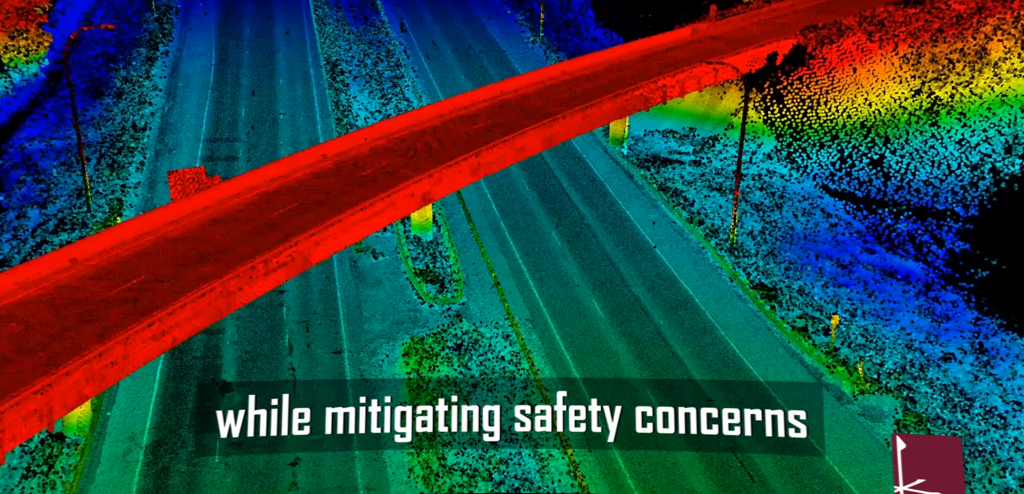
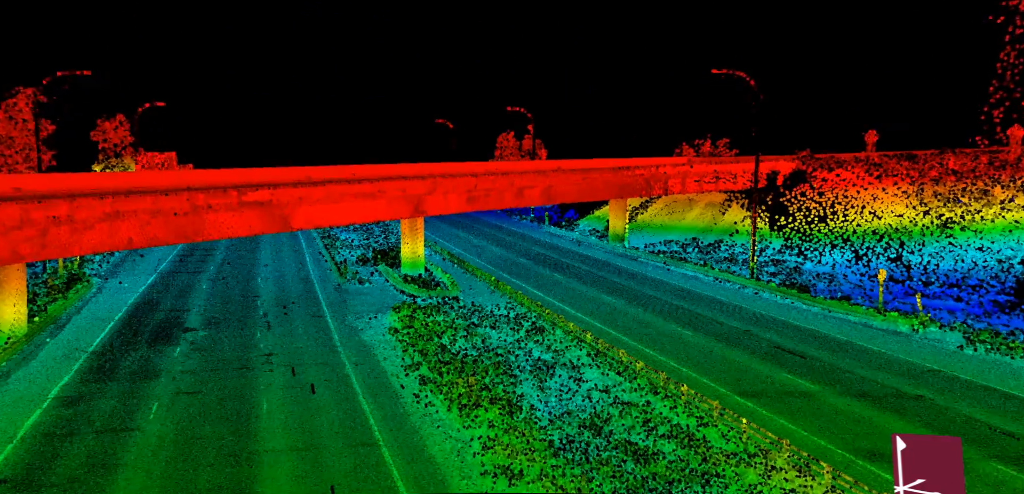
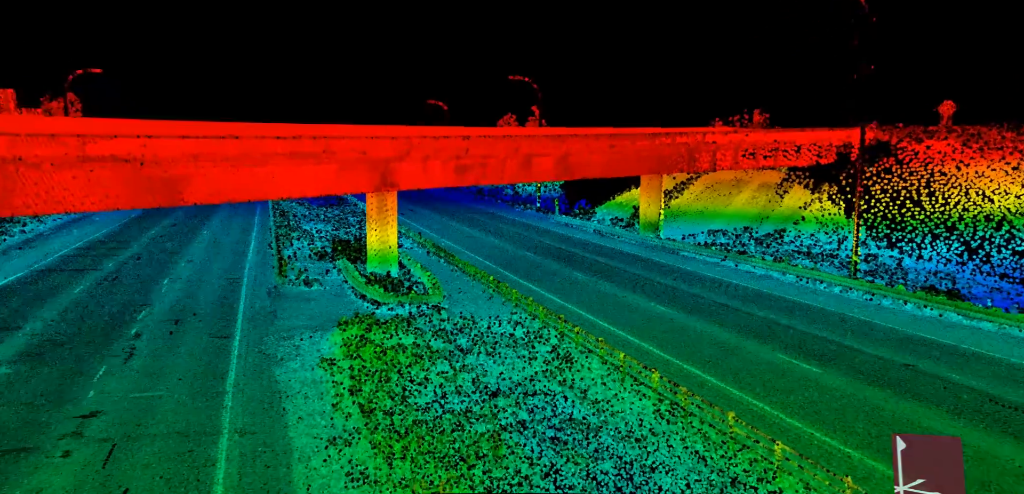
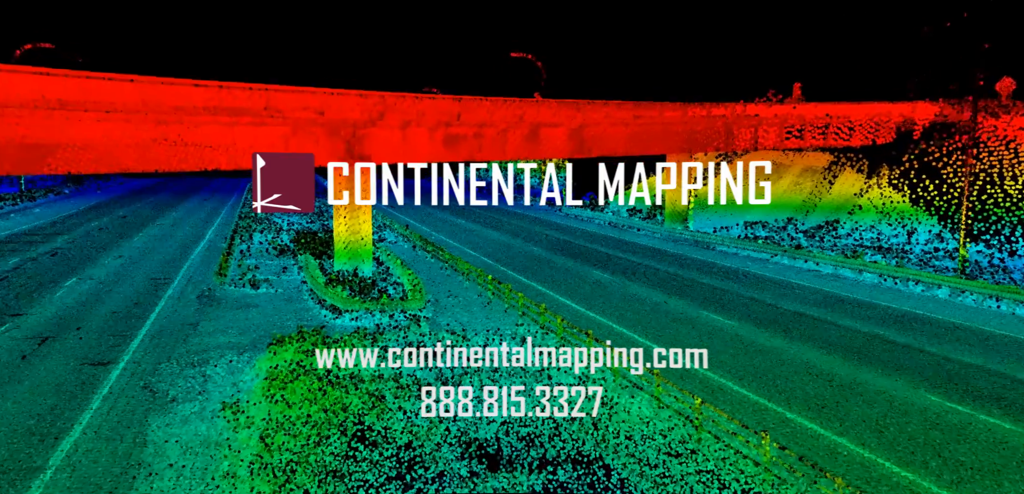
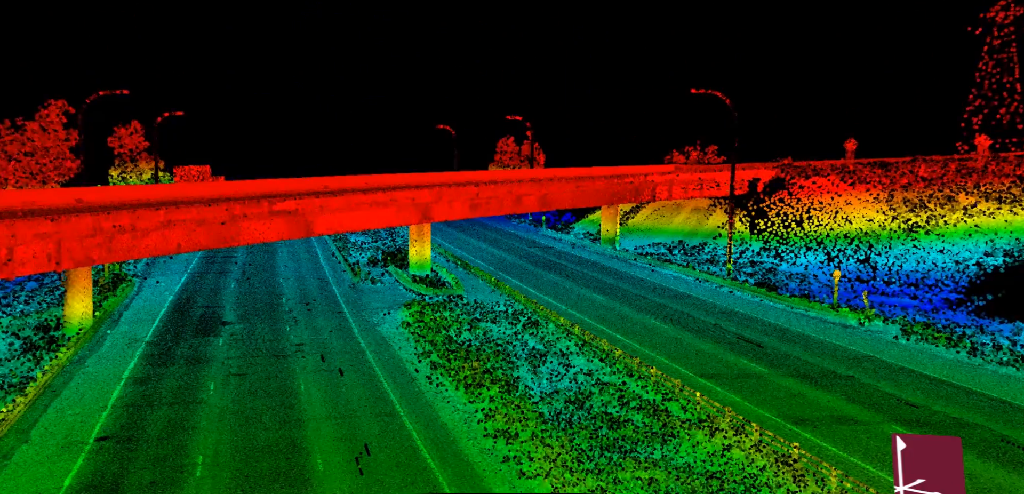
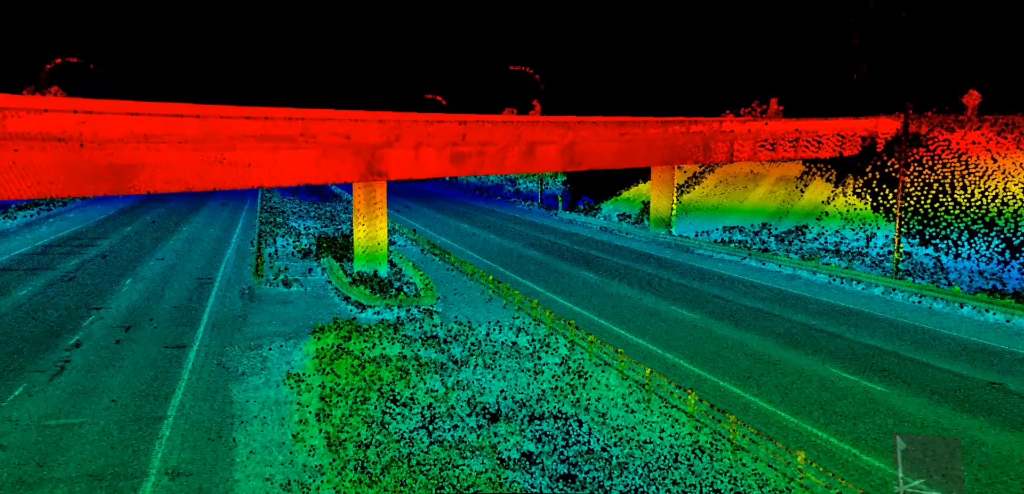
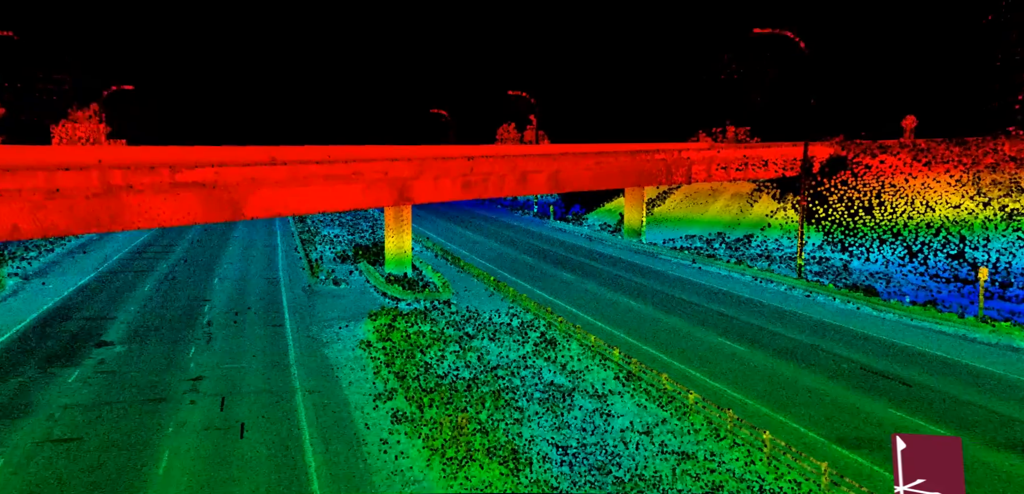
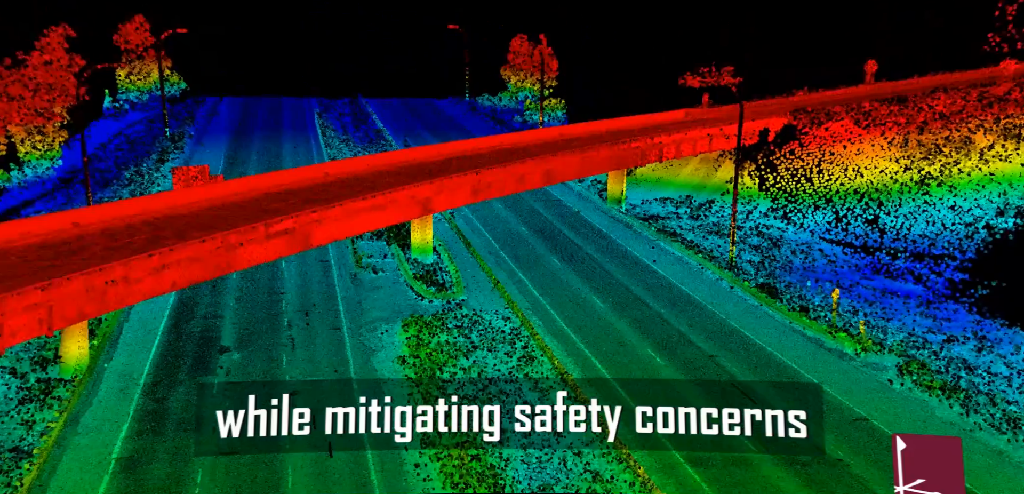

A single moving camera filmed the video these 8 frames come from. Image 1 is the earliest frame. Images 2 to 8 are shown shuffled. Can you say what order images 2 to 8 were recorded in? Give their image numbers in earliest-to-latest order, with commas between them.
8, 5, 2, 7, 3, 6, 4
